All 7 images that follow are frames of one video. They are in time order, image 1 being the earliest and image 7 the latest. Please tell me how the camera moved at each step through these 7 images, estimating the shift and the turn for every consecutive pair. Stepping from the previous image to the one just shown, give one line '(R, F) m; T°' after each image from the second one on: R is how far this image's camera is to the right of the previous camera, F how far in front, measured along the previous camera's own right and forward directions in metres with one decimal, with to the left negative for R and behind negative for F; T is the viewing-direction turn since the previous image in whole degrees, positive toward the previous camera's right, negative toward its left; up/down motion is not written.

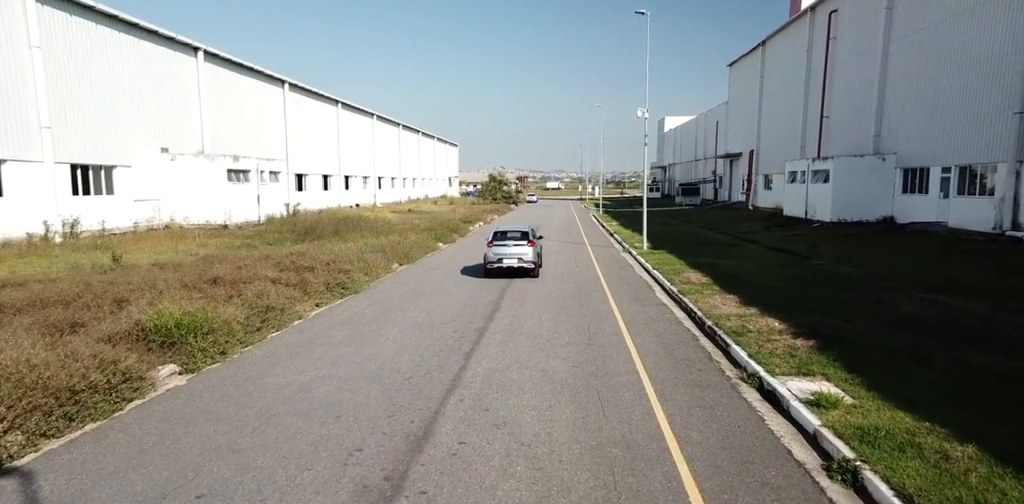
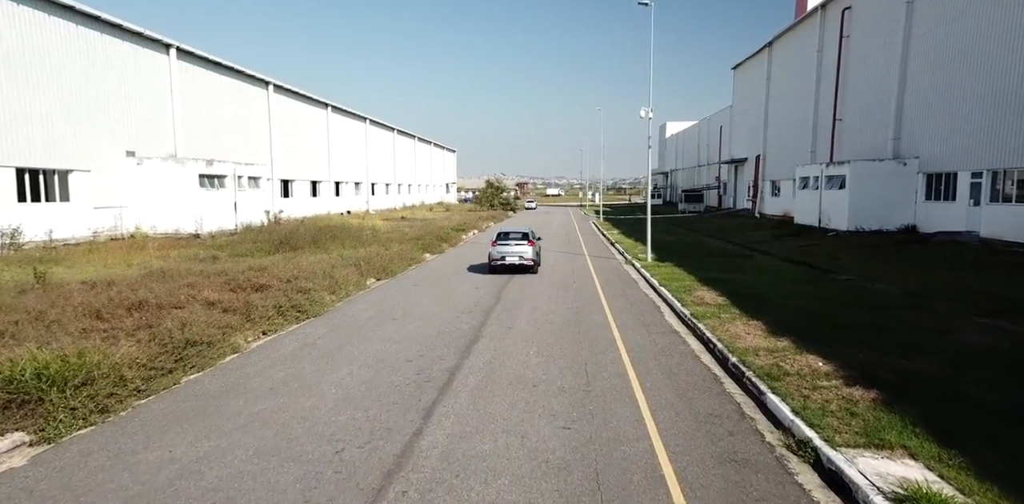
(+0.3, +1.9) m; 0°
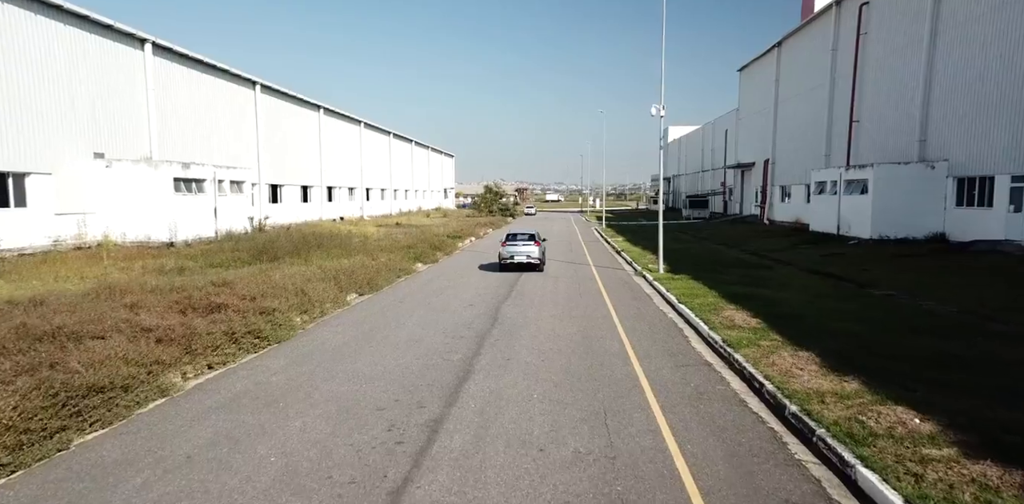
(0.0, +1.8) m; 0°
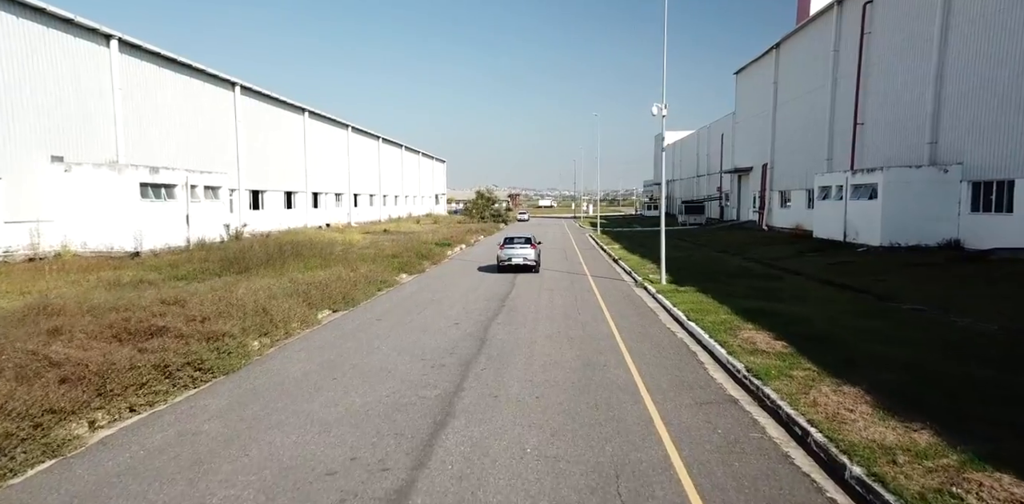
(+0.1, +1.4) m; +1°
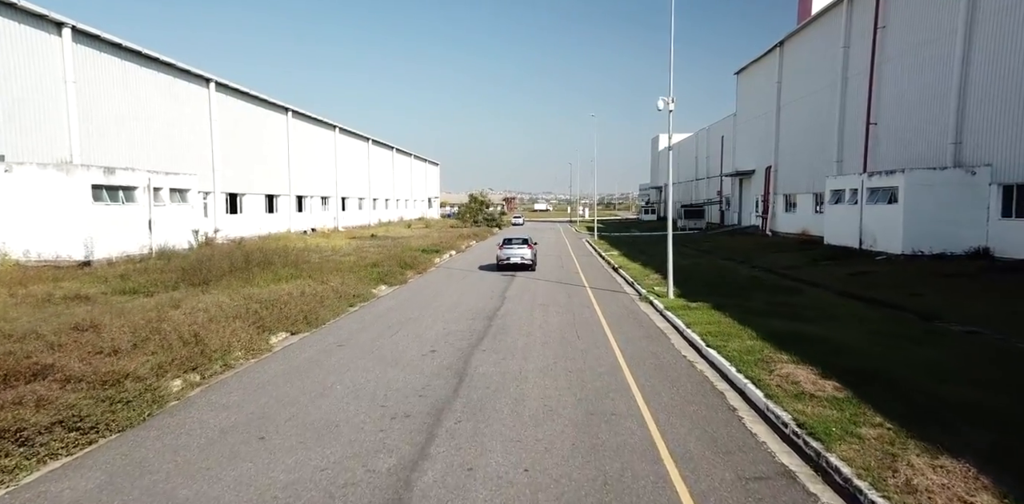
(+0.2, +1.9) m; 0°
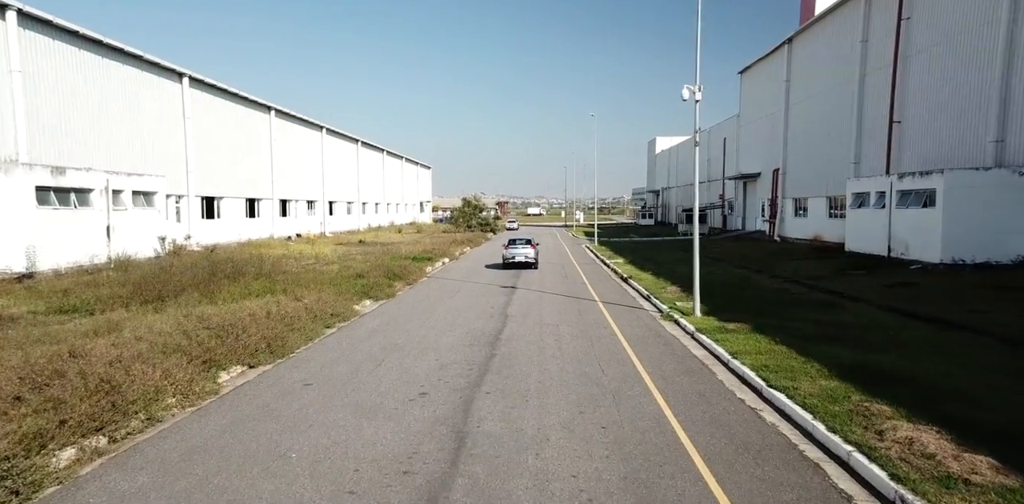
(-0.3, +2.1) m; +1°
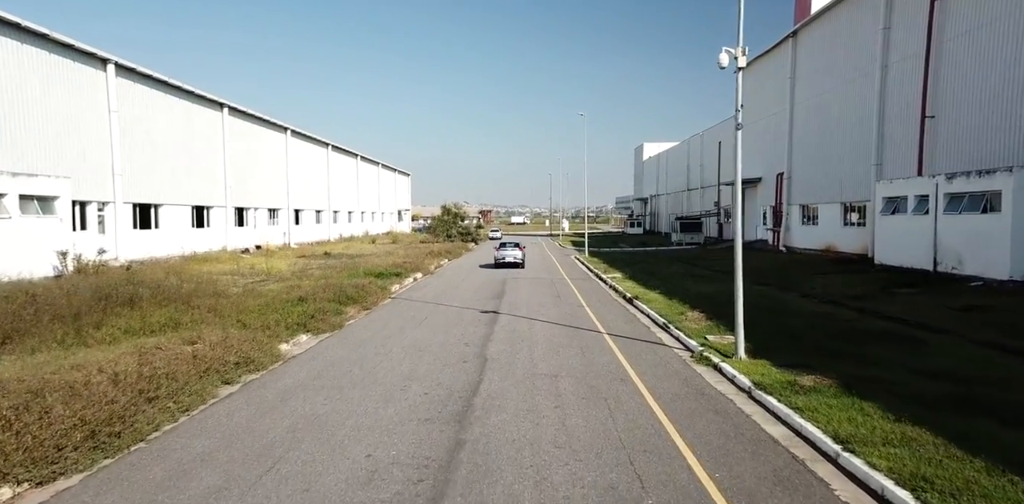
(+0.1, +3.8) m; +2°
